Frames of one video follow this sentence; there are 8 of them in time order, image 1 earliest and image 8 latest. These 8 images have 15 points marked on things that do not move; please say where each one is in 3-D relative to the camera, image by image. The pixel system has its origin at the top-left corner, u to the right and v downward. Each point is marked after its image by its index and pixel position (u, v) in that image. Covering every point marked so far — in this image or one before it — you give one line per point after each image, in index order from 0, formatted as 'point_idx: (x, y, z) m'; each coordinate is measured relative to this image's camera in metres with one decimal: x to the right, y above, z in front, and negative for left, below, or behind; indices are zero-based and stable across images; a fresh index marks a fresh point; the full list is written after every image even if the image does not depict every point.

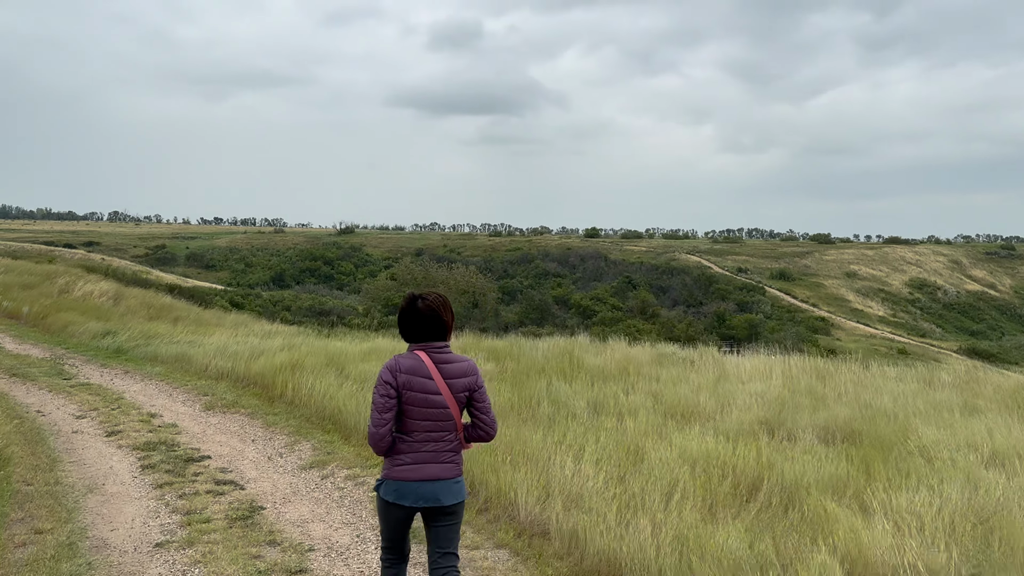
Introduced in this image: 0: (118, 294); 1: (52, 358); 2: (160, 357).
0: (-7.3, -0.1, +15.5) m
1: (-5.1, -0.8, +9.3) m
2: (-4.0, -0.8, +9.3) m
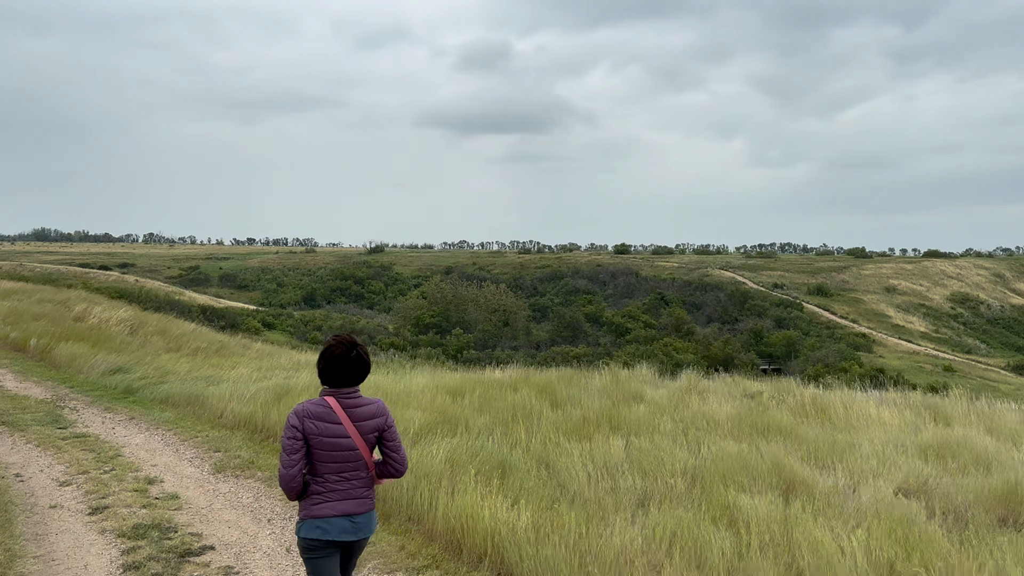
0: (-6.5, -0.6, +14.5) m
1: (-4.6, -1.1, +8.3) m
2: (-3.4, -1.1, +8.3) m
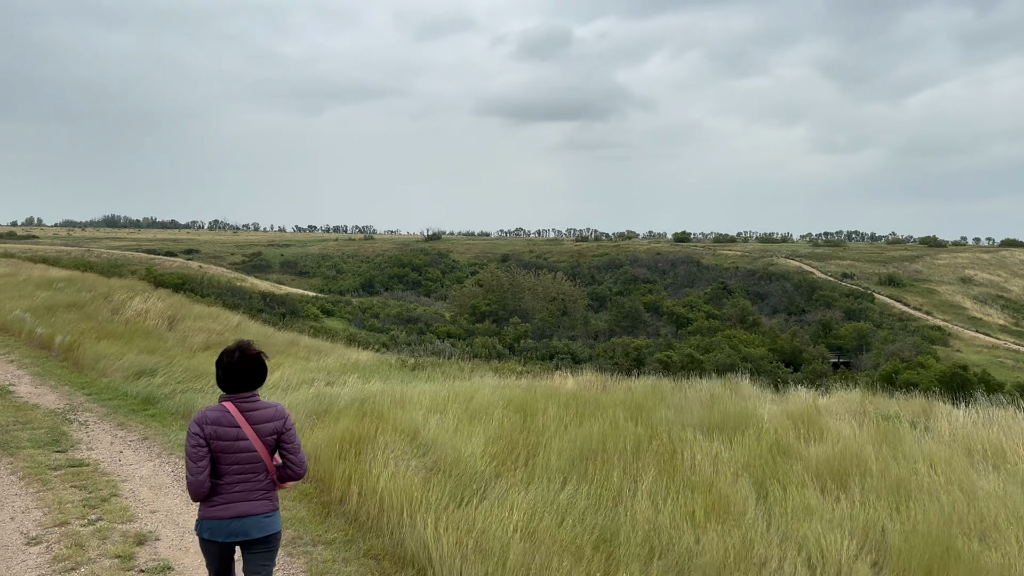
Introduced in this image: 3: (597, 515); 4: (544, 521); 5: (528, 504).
0: (-5.4, -0.4, +13.6) m
1: (-3.9, -1.1, +7.2) m
2: (-2.7, -1.1, +7.1) m
3: (+0.4, -1.1, +4.1) m
4: (+0.2, -1.1, +3.9) m
5: (+0.1, -1.1, +4.1) m
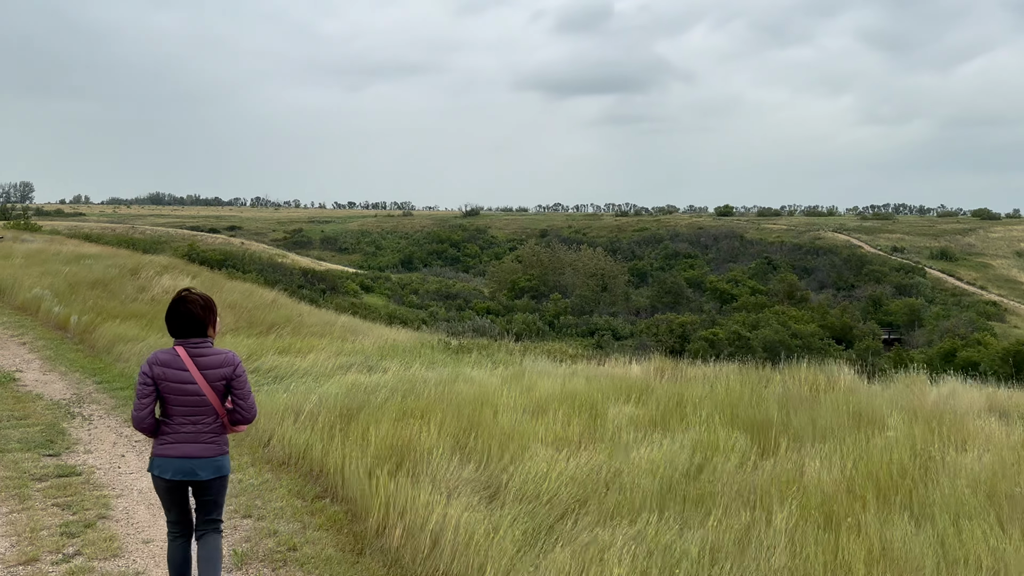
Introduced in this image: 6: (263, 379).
0: (-4.7, -0.1, +12.8) m
1: (-3.4, -0.9, +6.4) m
2: (-2.2, -0.9, +6.2) m
3: (+0.7, -1.0, +3.1) m
4: (+0.5, -1.0, +2.9) m
5: (+0.4, -1.0, +3.1) m
6: (-2.2, -0.8, +7.3) m
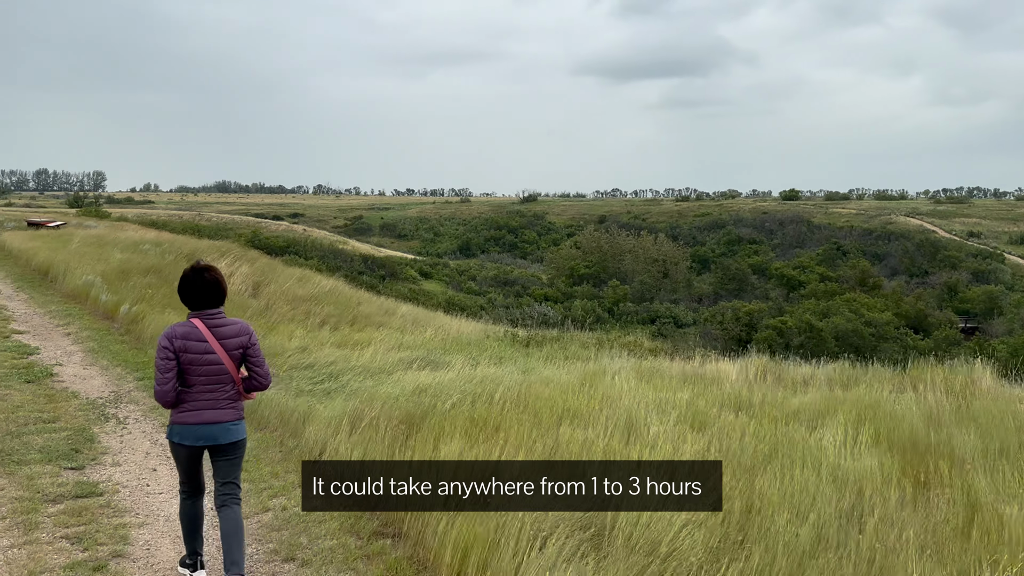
0: (-3.7, +0.1, +12.2) m
1: (-2.8, -0.8, +5.8) m
2: (-1.7, -0.8, +5.6) m
3: (+1.1, -1.0, +2.2) m
4: (+0.8, -1.0, +2.1) m
5: (+0.8, -0.9, +2.3) m
6: (-1.5, -0.7, +6.6) m
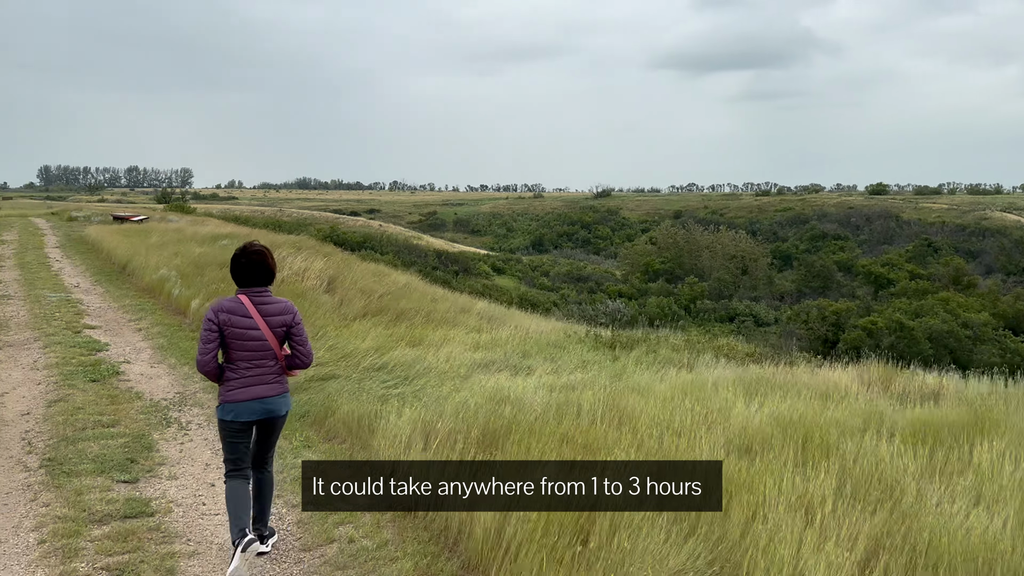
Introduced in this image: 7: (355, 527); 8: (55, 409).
0: (-2.5, +0.2, +12.0) m
1: (-2.3, -0.8, +5.5) m
2: (-1.1, -0.8, +5.1) m
3: (+1.3, -1.0, +1.6) m
4: (+1.0, -1.0, +1.4) m
5: (+1.0, -0.9, +1.6) m
6: (-0.9, -0.7, +6.1) m
7: (-0.6, -1.0, +3.4) m
8: (-2.8, -0.7, +5.1) m
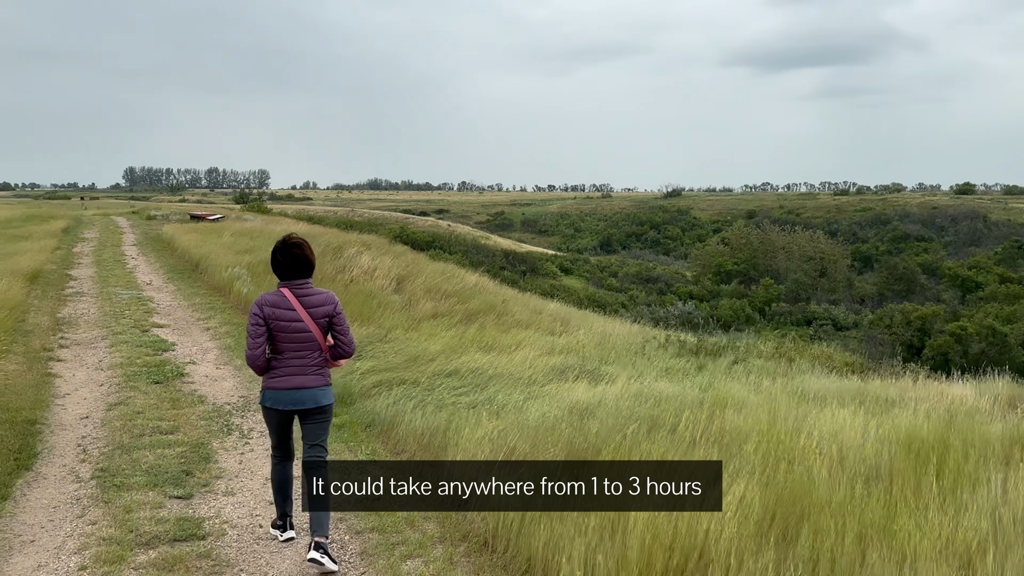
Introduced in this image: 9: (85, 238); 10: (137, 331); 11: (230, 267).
0: (-1.5, +0.2, +11.7) m
1: (-1.8, -0.8, +5.2) m
2: (-0.7, -0.8, +4.8) m
3: (+1.5, -1.0, +1.0) m
4: (+1.2, -1.0, +0.9) m
5: (+1.2, -1.0, +1.1) m
6: (-0.3, -0.7, +5.8) m
7: (-0.3, -1.0, +3.0) m
8: (-2.3, -0.7, +4.9) m
9: (-9.4, +1.1, +18.4) m
10: (-3.3, -0.4, +7.4) m
11: (-3.8, +0.3, +11.2) m
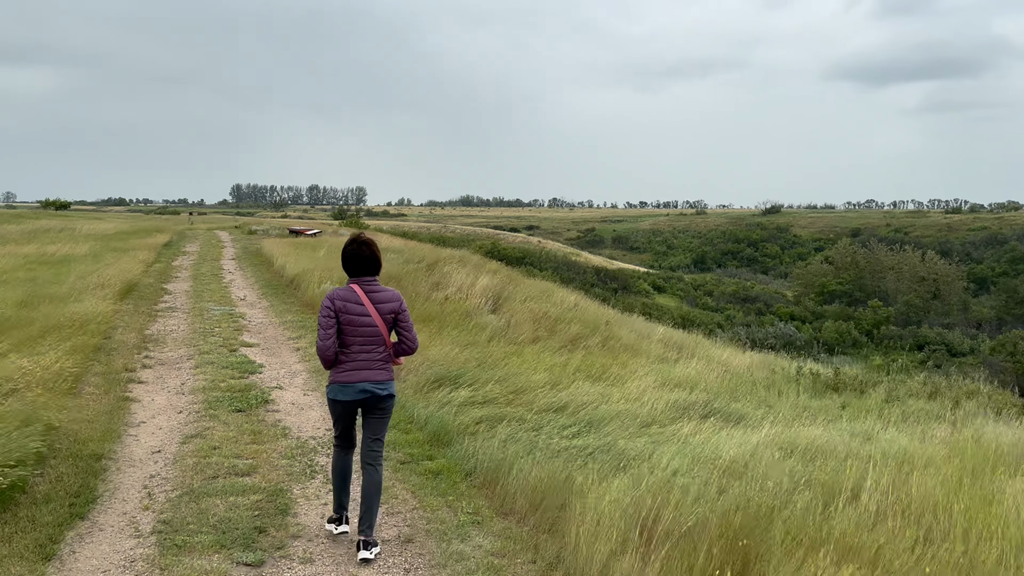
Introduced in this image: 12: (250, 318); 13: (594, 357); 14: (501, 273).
0: (-0.1, -0.1, +11.1) m
1: (-1.1, -0.9, +4.6) m
2: (-0.1, -0.9, +4.1) m
3: (+1.7, -1.1, +0.1) m
4: (+1.4, -1.1, 0.0) m
5: (+1.4, -1.0, +0.3) m
6: (+0.4, -0.8, +5.0) m
7: (+0.1, -1.1, +2.3) m
8: (-1.7, -0.8, +4.4) m
9: (-7.2, +0.8, +18.6) m
10: (-2.4, -0.5, +7.0) m
11: (-2.4, +0.1, +10.8) m
12: (-2.8, -0.3, +8.8) m
13: (+0.8, -0.6, +7.8) m
14: (-0.1, +0.3, +14.3) m
